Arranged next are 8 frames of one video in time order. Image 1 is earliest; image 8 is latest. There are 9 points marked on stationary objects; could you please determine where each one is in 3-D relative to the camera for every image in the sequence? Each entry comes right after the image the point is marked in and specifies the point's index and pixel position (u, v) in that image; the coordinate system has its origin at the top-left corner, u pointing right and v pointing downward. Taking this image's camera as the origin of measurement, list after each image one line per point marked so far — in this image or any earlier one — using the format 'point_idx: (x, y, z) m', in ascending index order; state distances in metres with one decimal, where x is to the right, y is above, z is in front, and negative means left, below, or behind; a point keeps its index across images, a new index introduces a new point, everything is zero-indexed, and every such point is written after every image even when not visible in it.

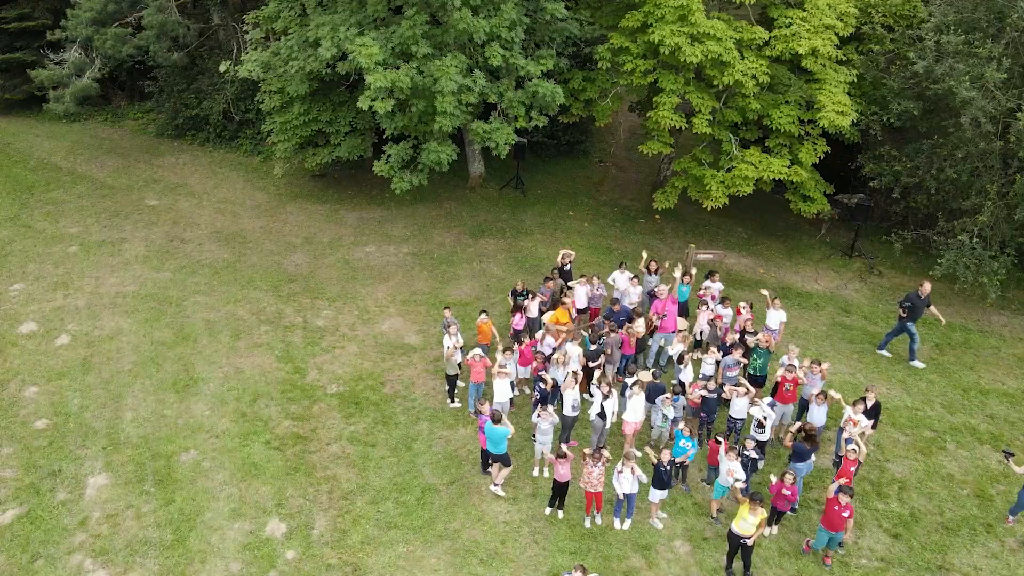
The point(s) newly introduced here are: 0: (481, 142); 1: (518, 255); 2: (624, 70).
0: (-0.6, +2.6, +13.8) m
1: (+0.1, +0.7, +16.6) m
2: (+2.0, +3.9, +13.8) m
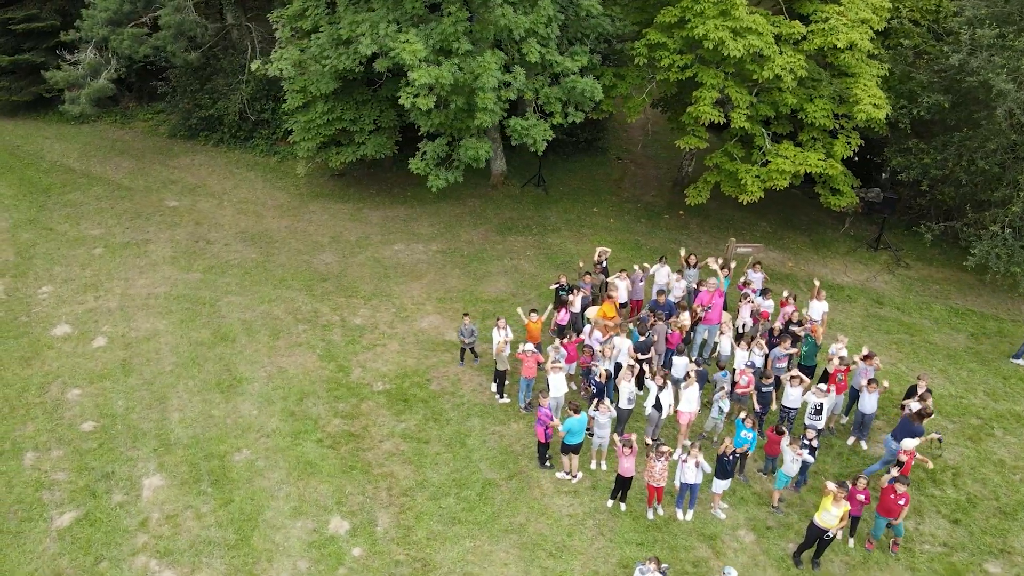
0: (+0.1, +2.7, +13.8) m
1: (+0.8, +0.8, +16.7) m
2: (+2.7, +4.0, +13.9) m
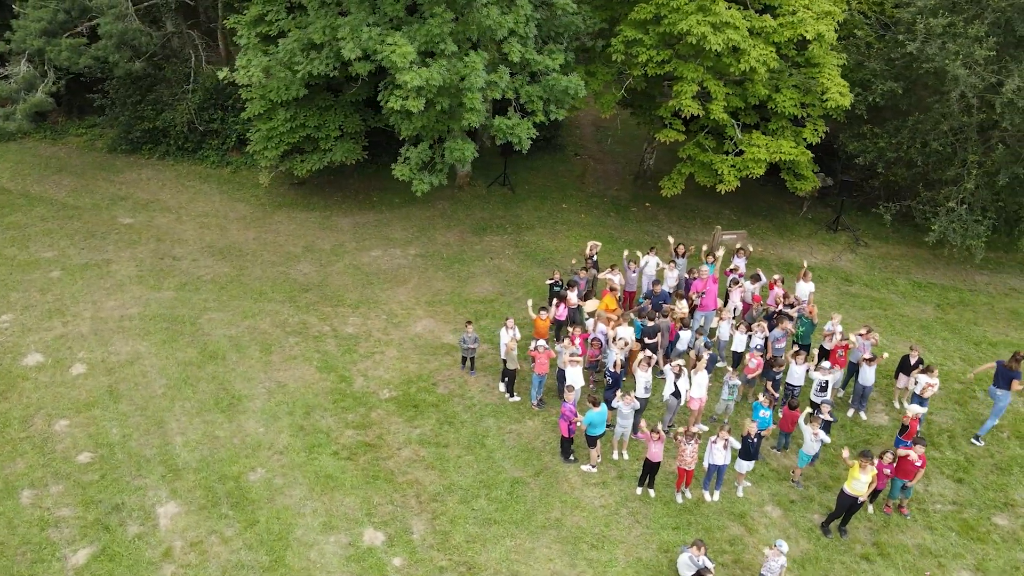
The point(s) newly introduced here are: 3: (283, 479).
0: (-0.2, +2.7, +13.9) m
1: (+0.3, +0.8, +16.8) m
2: (+2.3, +4.1, +14.2) m
3: (-3.1, -2.6, +10.7) m
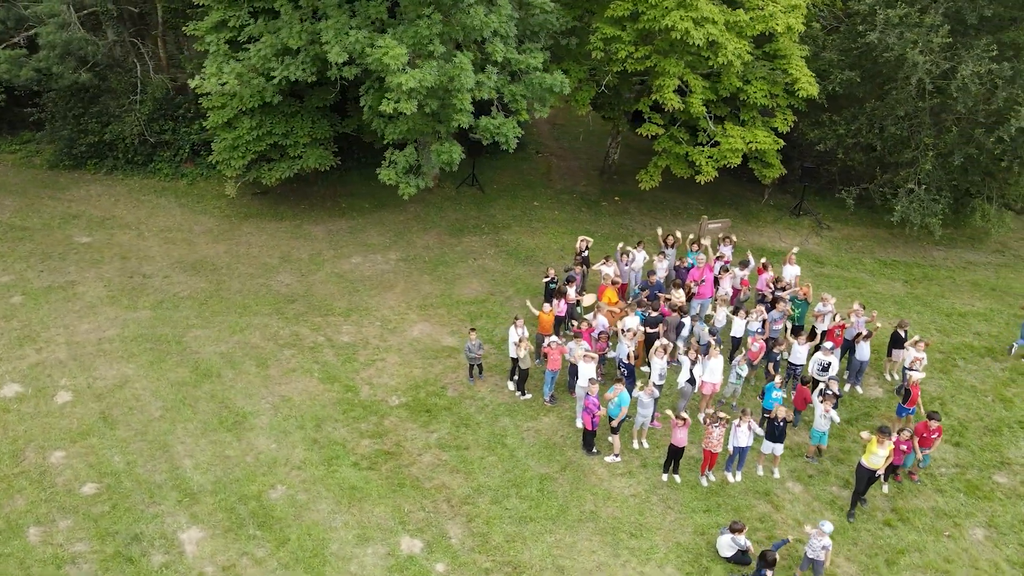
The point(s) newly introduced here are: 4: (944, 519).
0: (-0.4, +2.7, +13.9) m
1: (-0.1, +0.8, +16.8) m
2: (+2.0, +4.3, +14.4) m
3: (-2.8, -2.8, +10.4) m
4: (+5.6, -3.0, +10.1) m
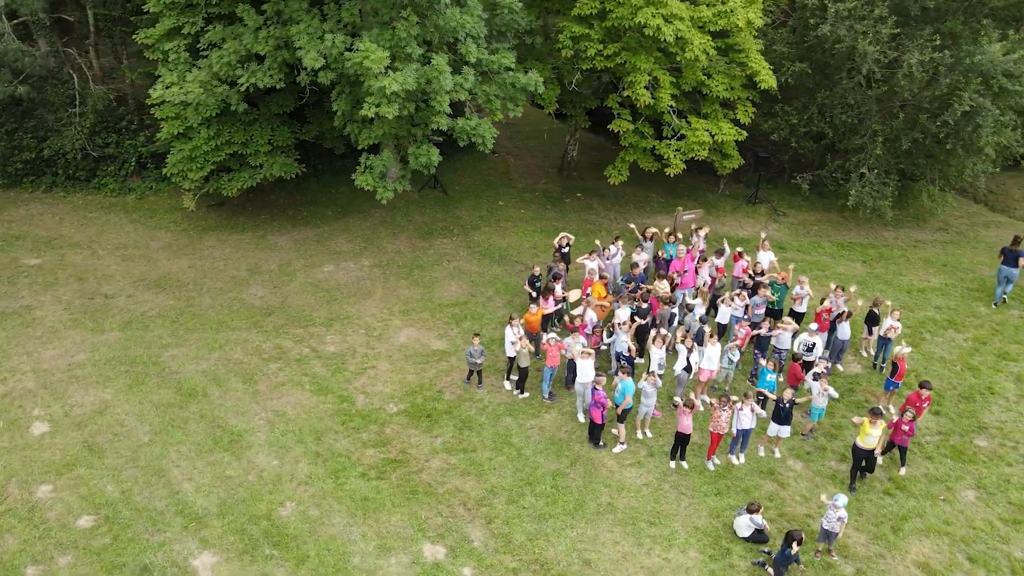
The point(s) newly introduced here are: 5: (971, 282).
0: (-0.8, +2.6, +13.9) m
1: (-0.7, +0.8, +16.8) m
2: (+1.4, +4.4, +14.6) m
3: (-2.5, -2.9, +10.2) m
4: (+5.8, -2.7, +10.6) m
5: (+9.2, +0.1, +15.7) m
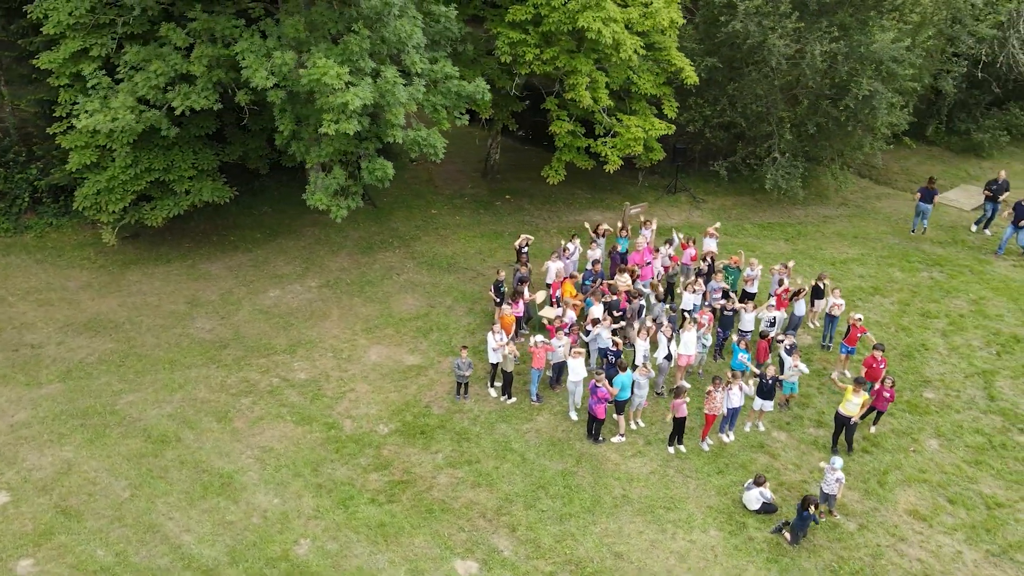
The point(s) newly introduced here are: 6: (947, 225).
0: (-1.6, +2.4, +13.7) m
1: (-1.8, +0.6, +16.7) m
2: (+0.2, +4.3, +14.8) m
3: (-2.2, -3.2, +9.9) m
4: (+5.9, -2.2, +11.7) m
5: (+8.2, +0.8, +17.2) m
6: (+10.4, +1.5, +18.6) m
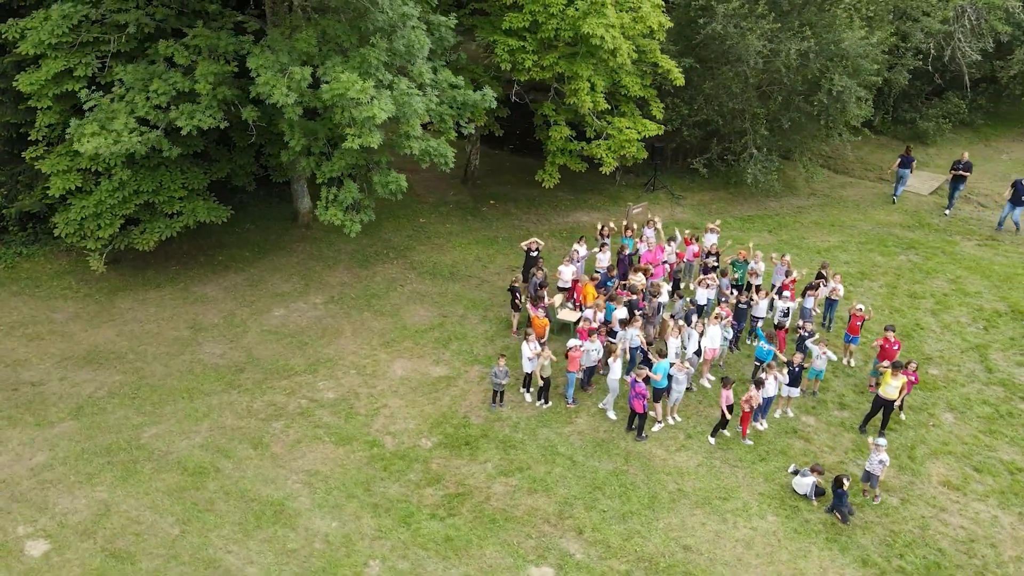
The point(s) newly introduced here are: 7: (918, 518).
0: (-1.4, +2.2, +13.7) m
1: (-1.8, +0.4, +16.6) m
2: (+0.2, +4.2, +15.0) m
3: (-1.3, -3.4, +9.8) m
4: (+6.5, -2.0, +12.4) m
5: (+8.0, +1.2, +18.1) m
6: (+10.1, +2.0, +19.7) m
7: (+5.4, -3.1, +10.4) m
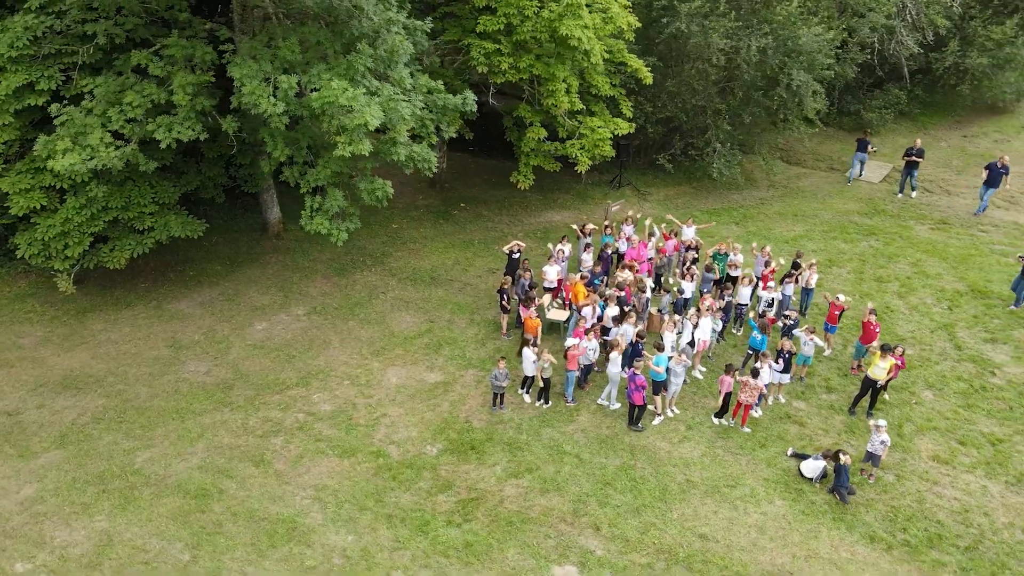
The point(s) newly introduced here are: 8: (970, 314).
0: (-1.7, +2.1, +13.6) m
1: (-2.2, +0.3, +16.5) m
2: (-0.3, +4.2, +15.0) m
3: (-1.0, -3.5, +9.8) m
4: (+6.5, -1.7, +13.0) m
5: (+7.4, +1.5, +18.8) m
6: (+9.3, +2.4, +20.5) m
7: (+5.6, -2.9, +10.9) m
8: (+8.9, -0.5, +15.1) m
